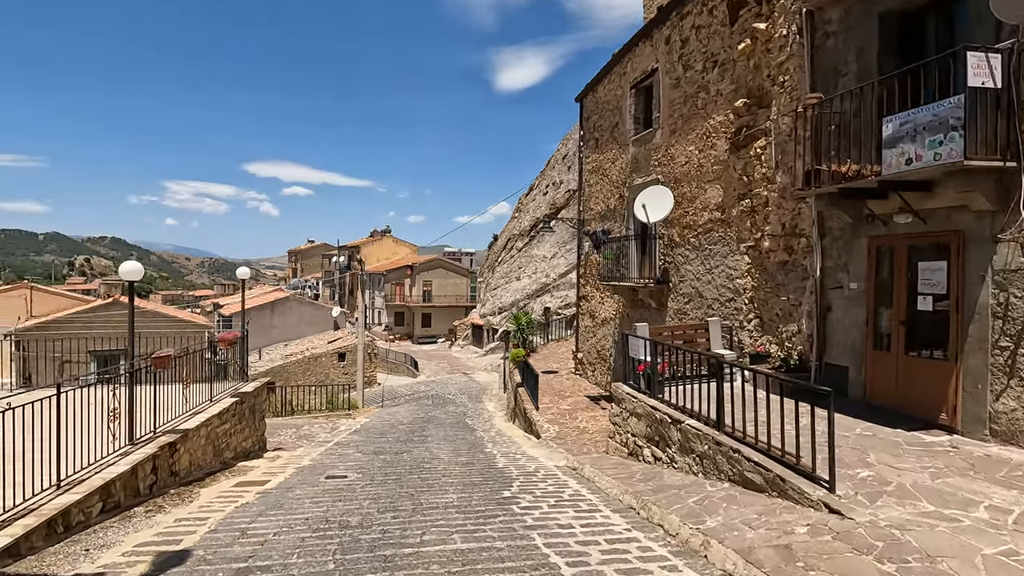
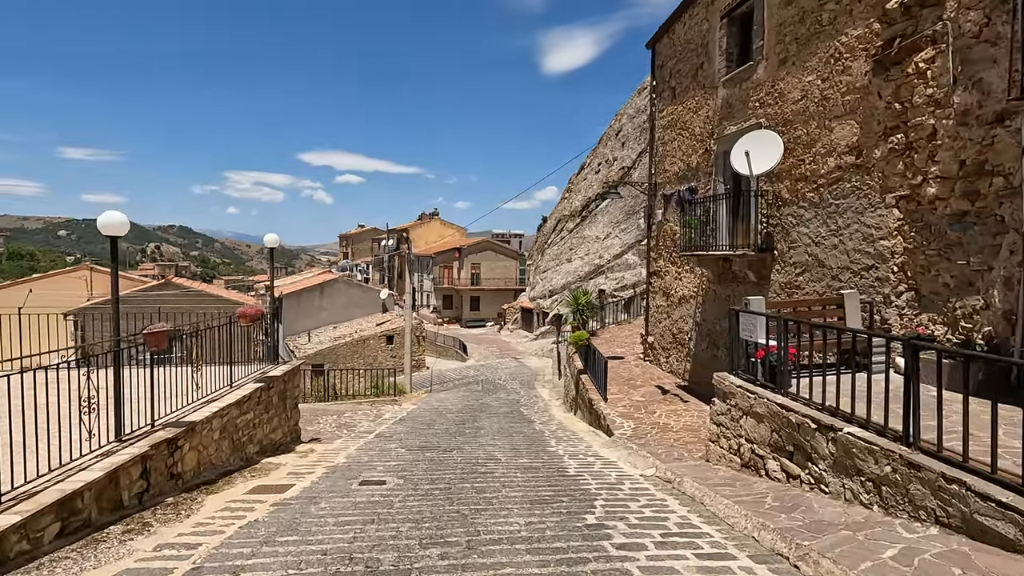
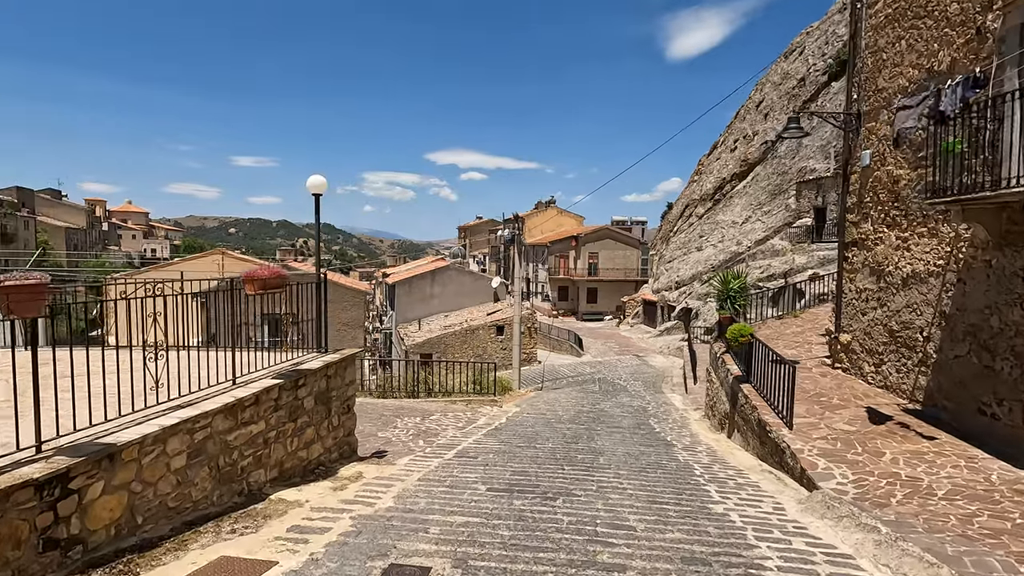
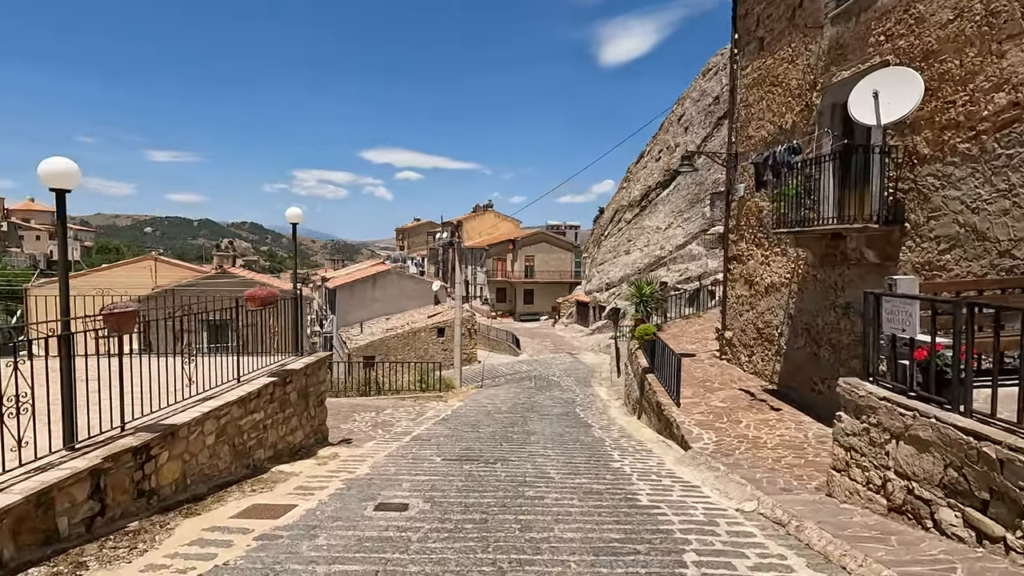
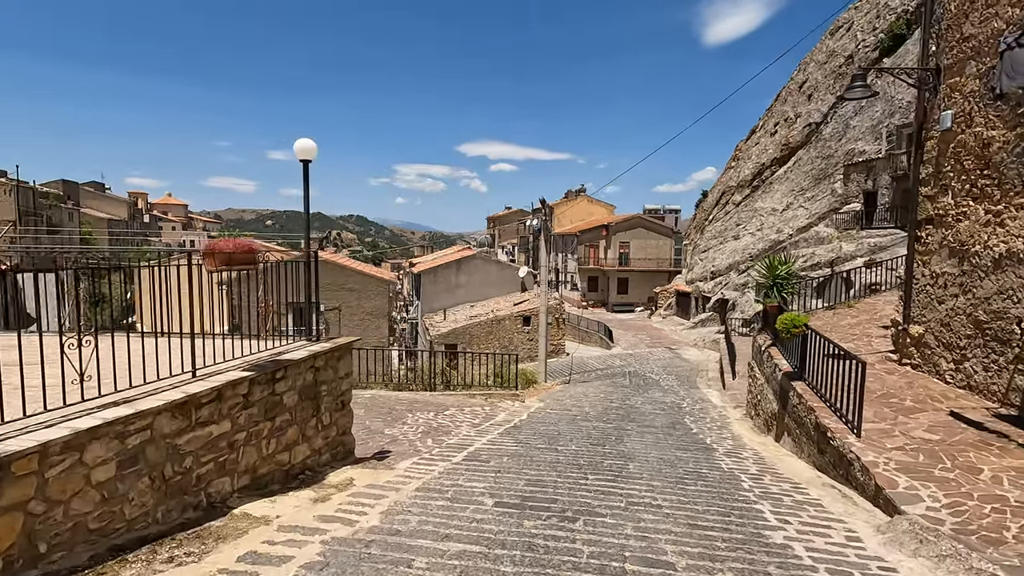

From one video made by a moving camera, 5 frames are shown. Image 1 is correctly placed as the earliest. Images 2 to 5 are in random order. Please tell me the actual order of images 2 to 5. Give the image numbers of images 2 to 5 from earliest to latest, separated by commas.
2, 4, 3, 5
